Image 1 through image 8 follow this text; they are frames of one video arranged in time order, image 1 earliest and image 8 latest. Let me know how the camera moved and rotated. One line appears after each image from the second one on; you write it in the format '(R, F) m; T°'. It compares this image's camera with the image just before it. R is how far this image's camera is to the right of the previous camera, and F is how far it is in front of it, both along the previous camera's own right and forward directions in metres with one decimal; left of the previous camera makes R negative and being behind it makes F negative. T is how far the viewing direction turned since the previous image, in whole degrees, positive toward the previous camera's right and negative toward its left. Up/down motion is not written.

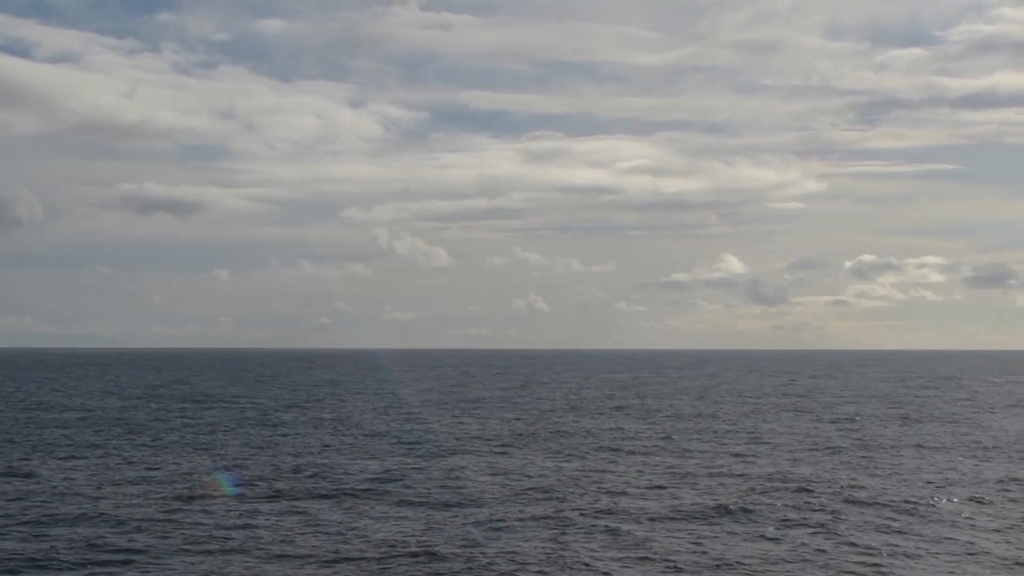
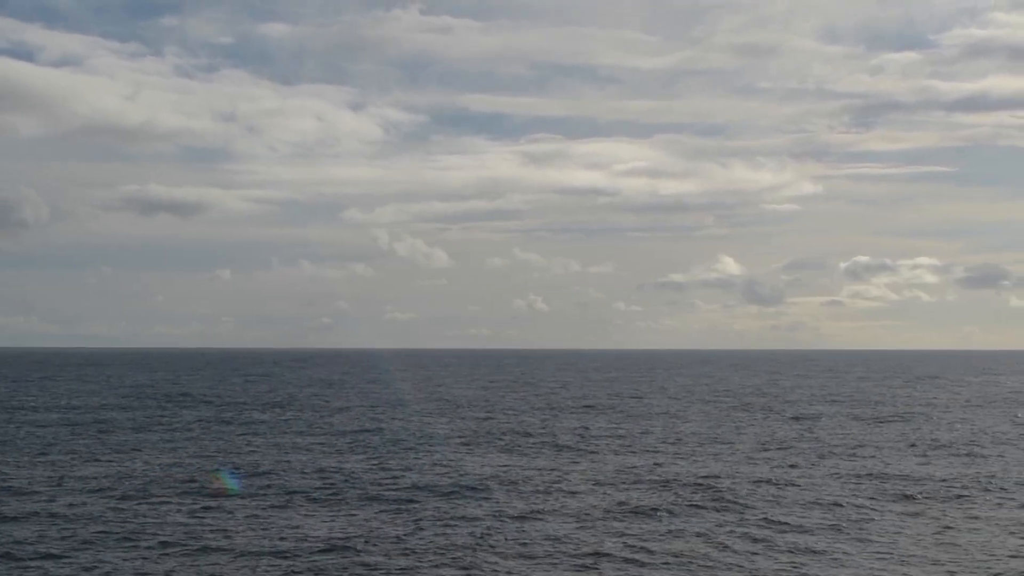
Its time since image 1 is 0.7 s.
(+1.2, -13.7) m; 0°
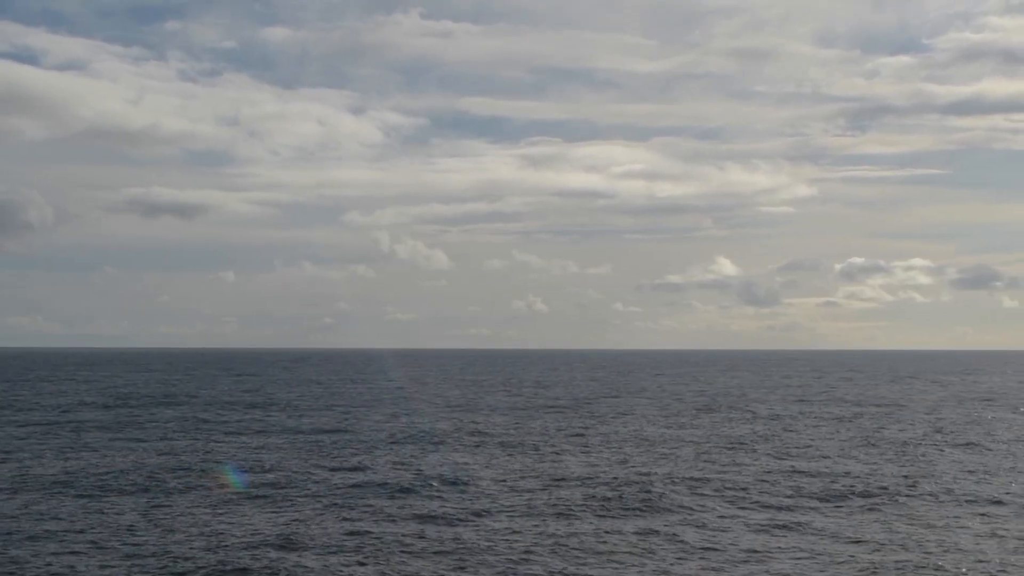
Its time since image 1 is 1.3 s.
(+1.9, -14.3) m; 0°
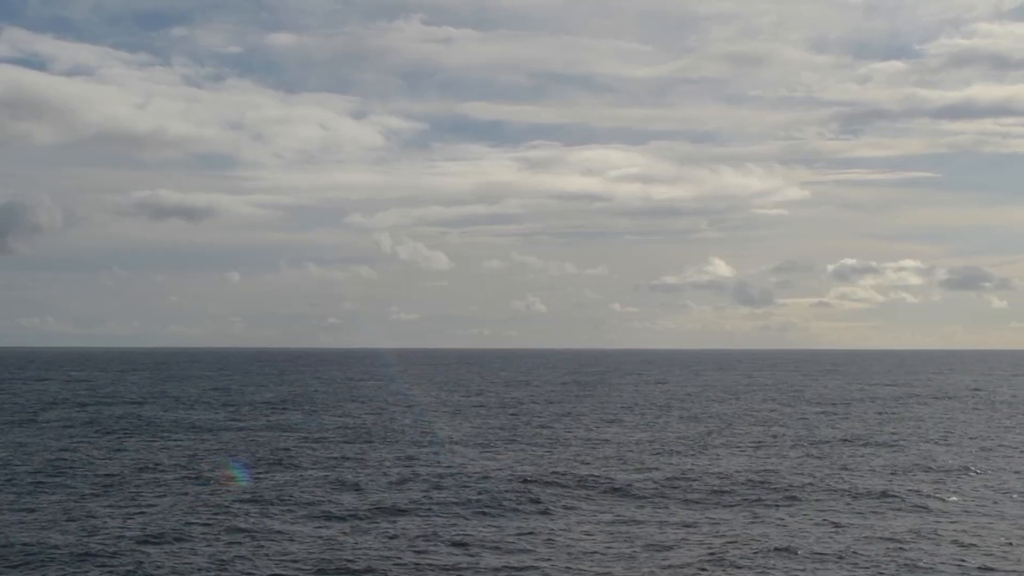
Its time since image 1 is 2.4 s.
(-2.7, -25.4) m; 0°
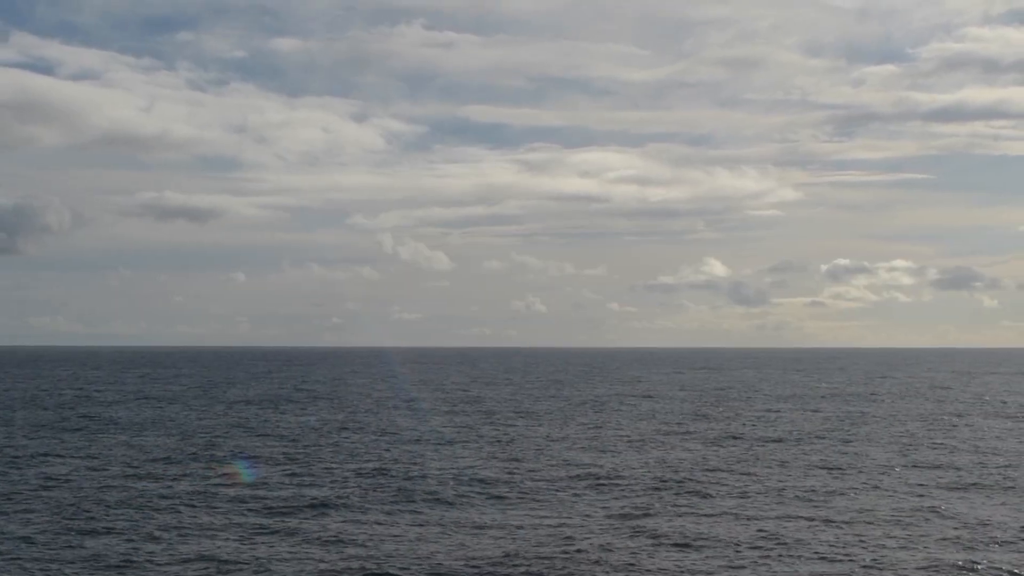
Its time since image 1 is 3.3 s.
(+0.2, -21.1) m; 0°
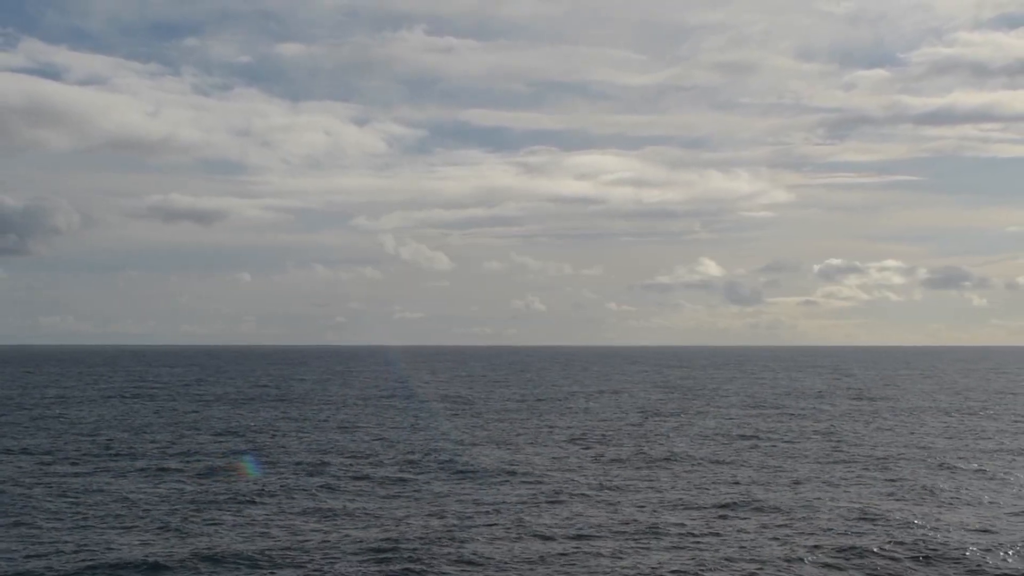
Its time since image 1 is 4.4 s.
(+0.7, -24.8) m; 0°
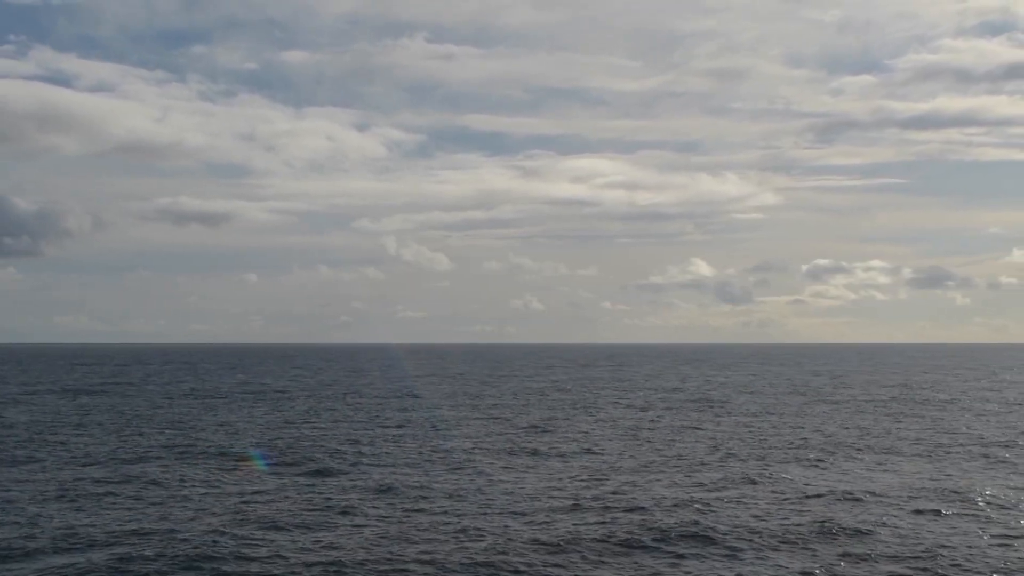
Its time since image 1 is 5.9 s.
(+3.3, -36.4) m; 0°
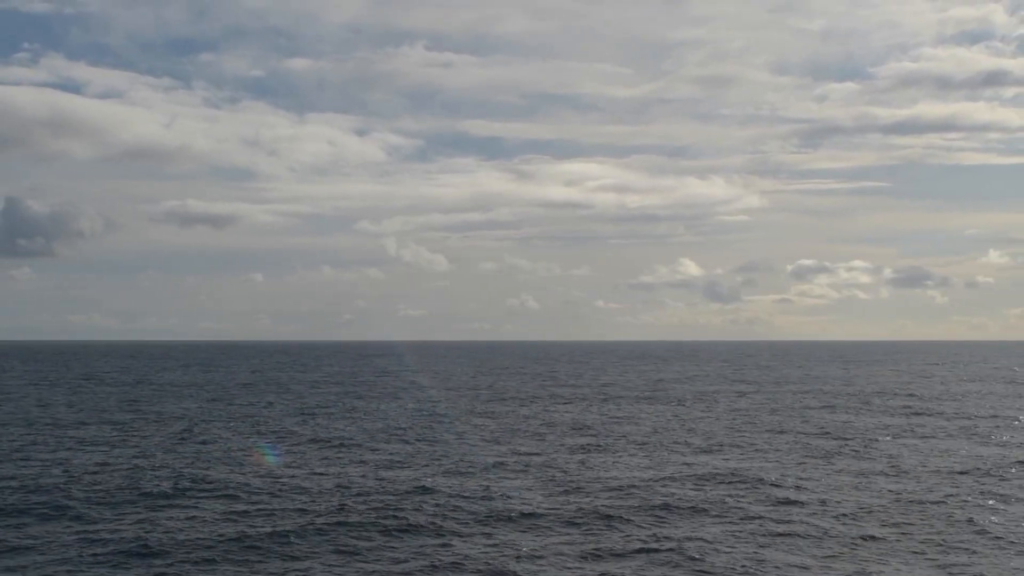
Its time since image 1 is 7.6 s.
(+10.5, -40.9) m; 0°
